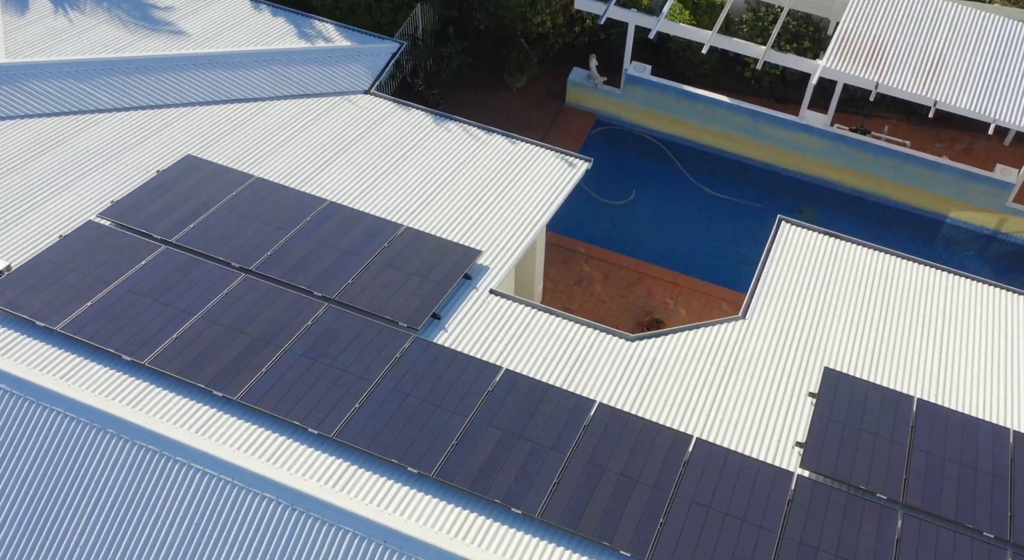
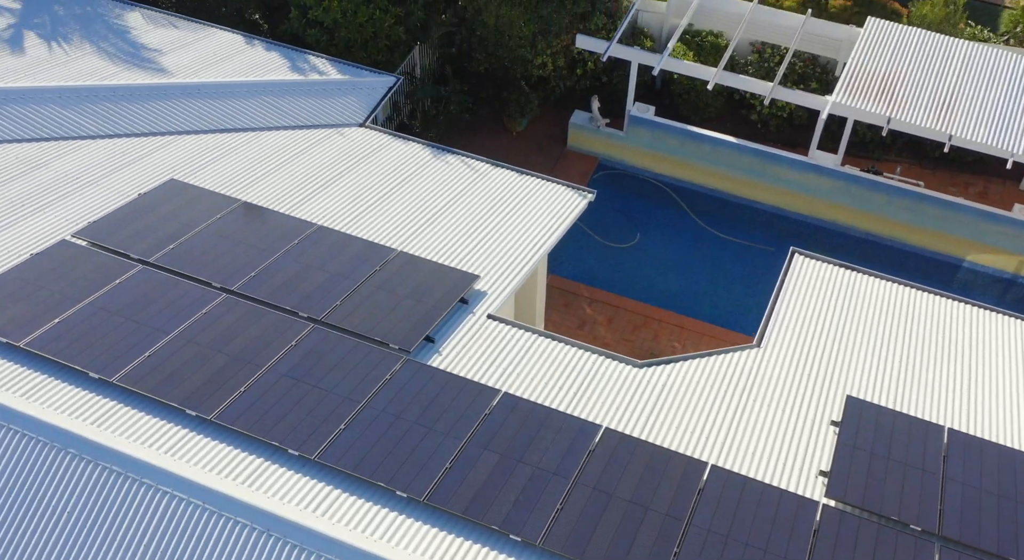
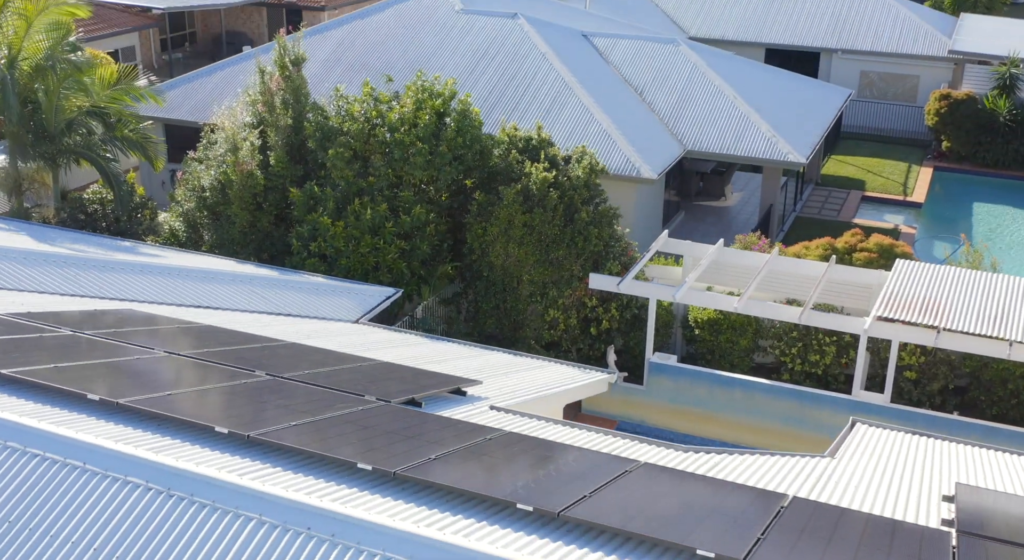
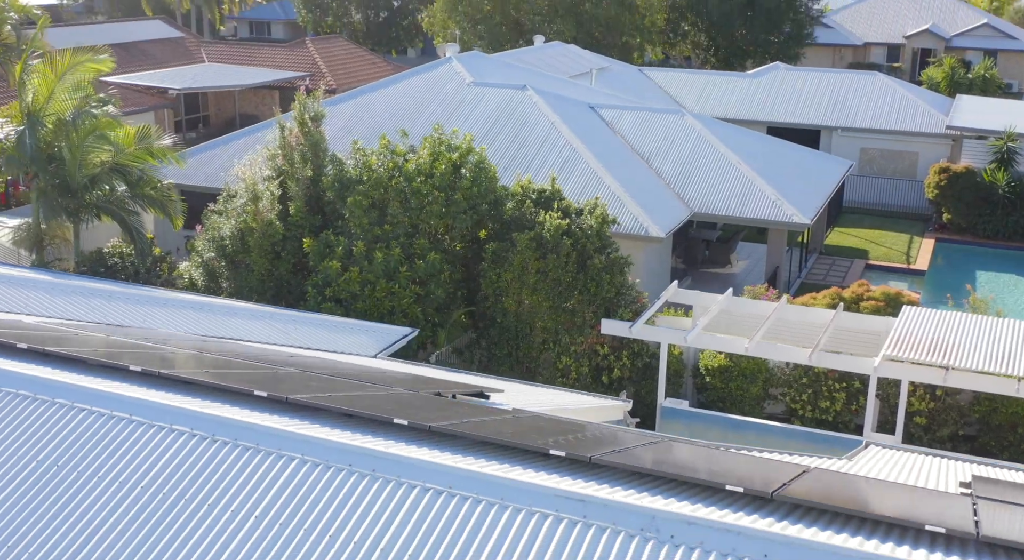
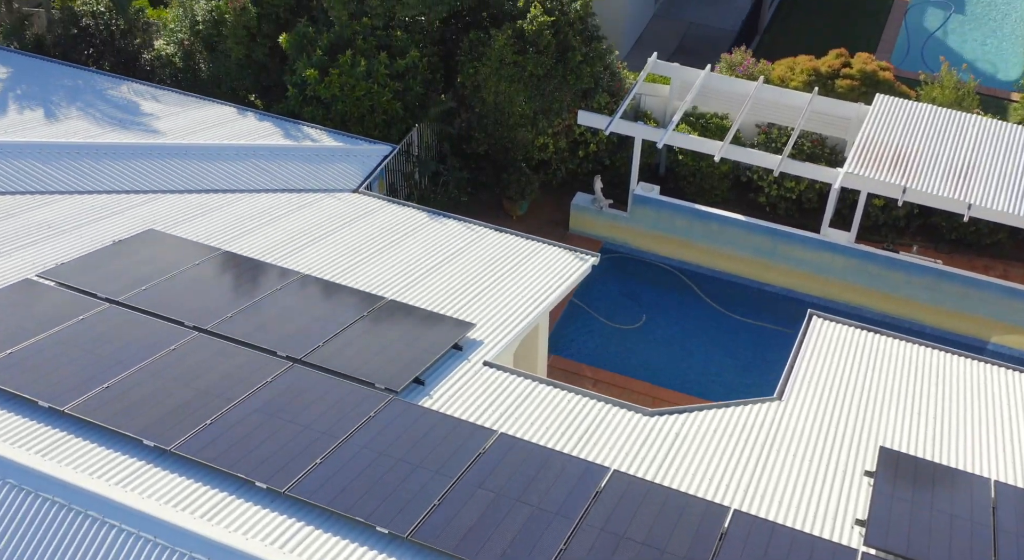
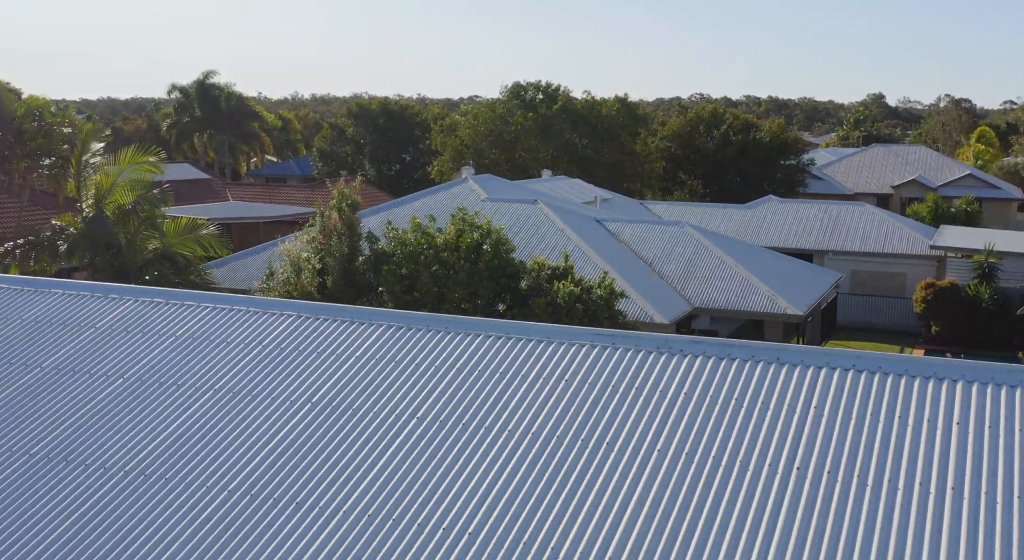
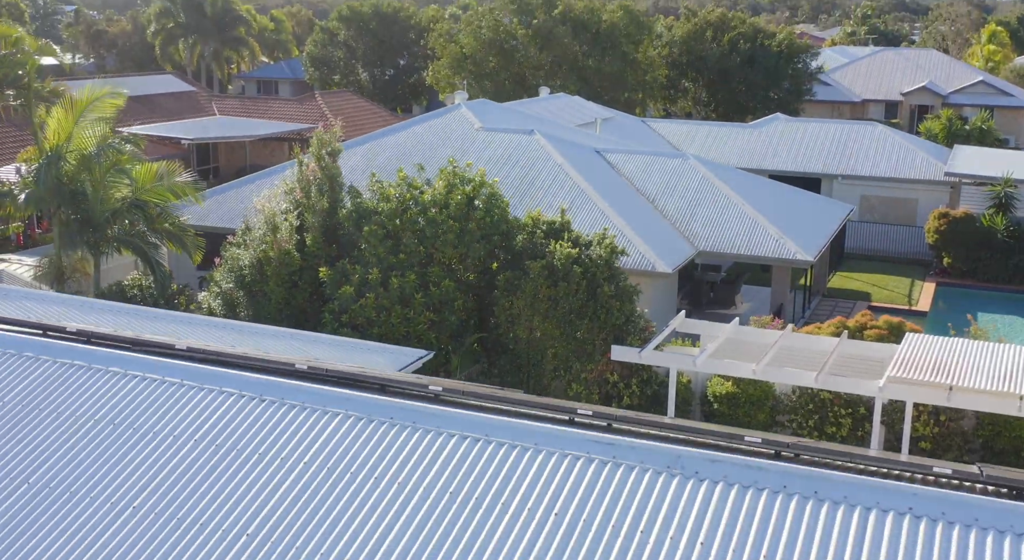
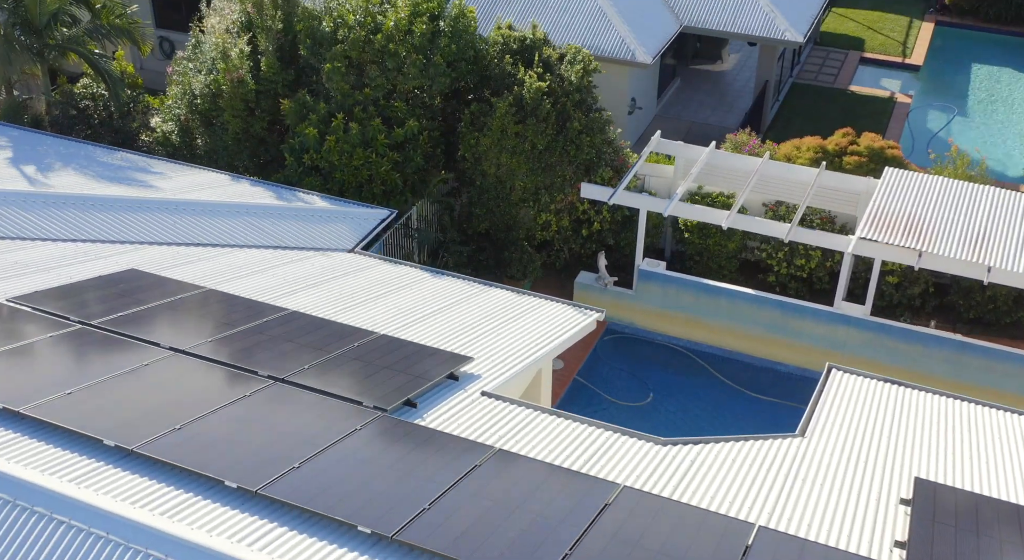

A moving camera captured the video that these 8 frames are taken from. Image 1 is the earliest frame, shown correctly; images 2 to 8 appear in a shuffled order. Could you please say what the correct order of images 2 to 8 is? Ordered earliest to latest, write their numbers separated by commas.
2, 5, 8, 3, 4, 7, 6
